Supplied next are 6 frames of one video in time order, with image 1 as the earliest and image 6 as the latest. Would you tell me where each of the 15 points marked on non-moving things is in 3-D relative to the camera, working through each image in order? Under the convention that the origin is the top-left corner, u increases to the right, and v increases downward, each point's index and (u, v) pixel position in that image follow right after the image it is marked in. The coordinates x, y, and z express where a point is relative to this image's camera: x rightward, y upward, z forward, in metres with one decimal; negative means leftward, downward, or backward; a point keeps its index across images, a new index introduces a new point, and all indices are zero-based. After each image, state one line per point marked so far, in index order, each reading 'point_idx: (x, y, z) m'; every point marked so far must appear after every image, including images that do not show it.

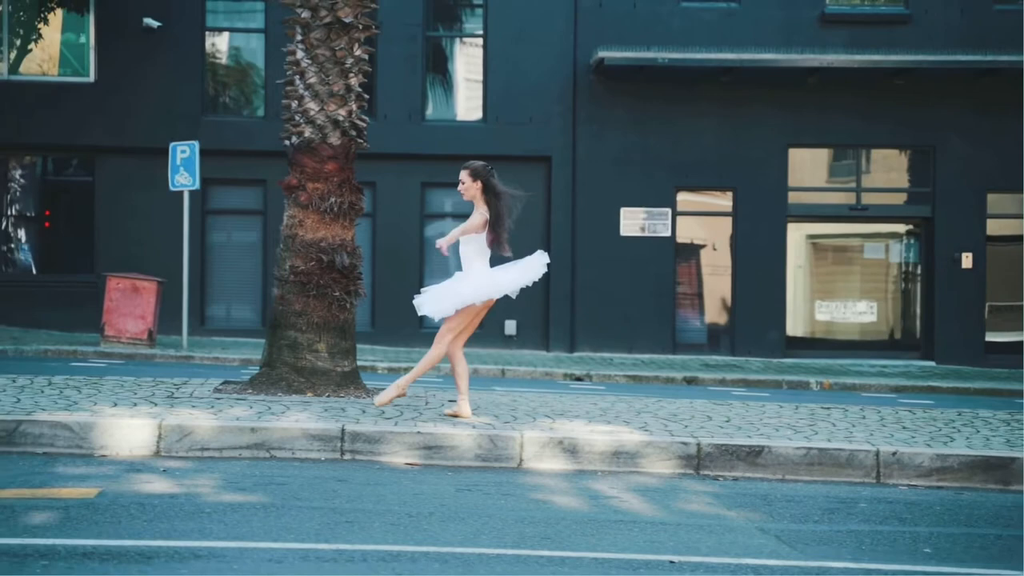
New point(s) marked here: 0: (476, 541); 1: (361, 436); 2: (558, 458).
0: (-0.2, -1.1, +5.1) m
1: (-0.9, -0.9, +7.0) m
2: (+0.3, -1.0, +7.0) m
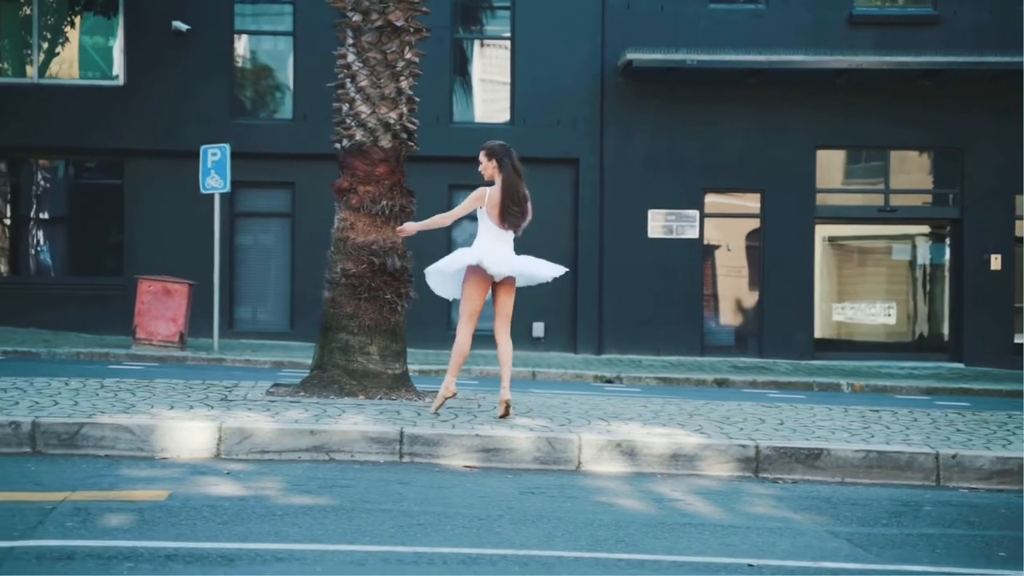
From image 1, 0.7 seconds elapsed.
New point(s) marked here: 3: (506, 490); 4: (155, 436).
0: (+0.2, -1.1, +5.1) m
1: (-0.5, -0.9, +7.0) m
2: (+0.6, -1.0, +7.0) m
3: (0.0, -1.1, +6.3) m
4: (-2.1, -0.9, +6.9) m
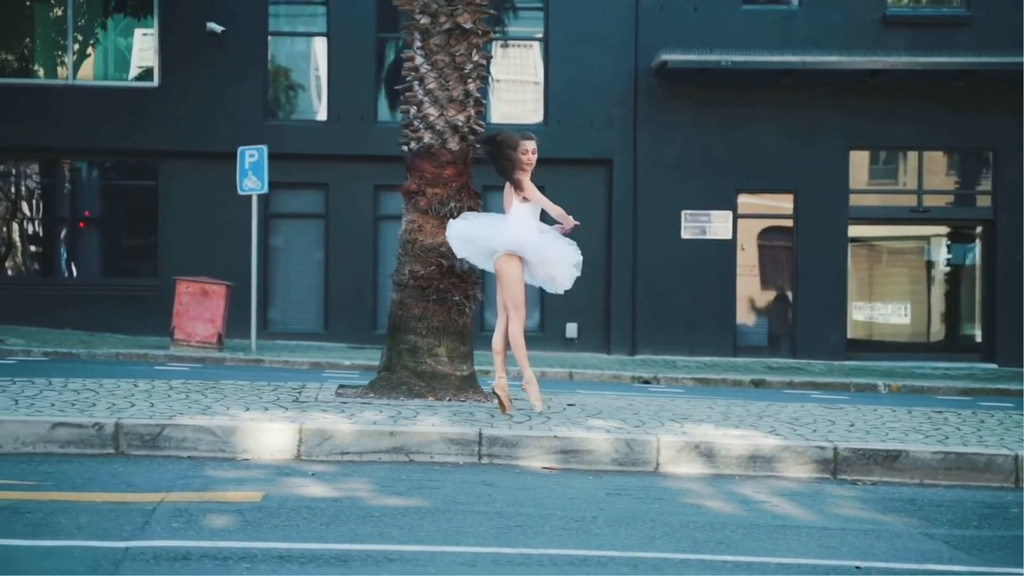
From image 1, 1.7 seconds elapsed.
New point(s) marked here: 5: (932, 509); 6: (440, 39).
0: (+0.6, -1.1, +5.1) m
1: (-0.1, -0.9, +7.0) m
2: (+1.1, -1.0, +7.0) m
3: (+0.4, -1.1, +6.3) m
4: (-1.6, -0.9, +6.9) m
5: (+2.2, -1.1, +6.2) m
6: (-0.5, +1.8, +8.6) m
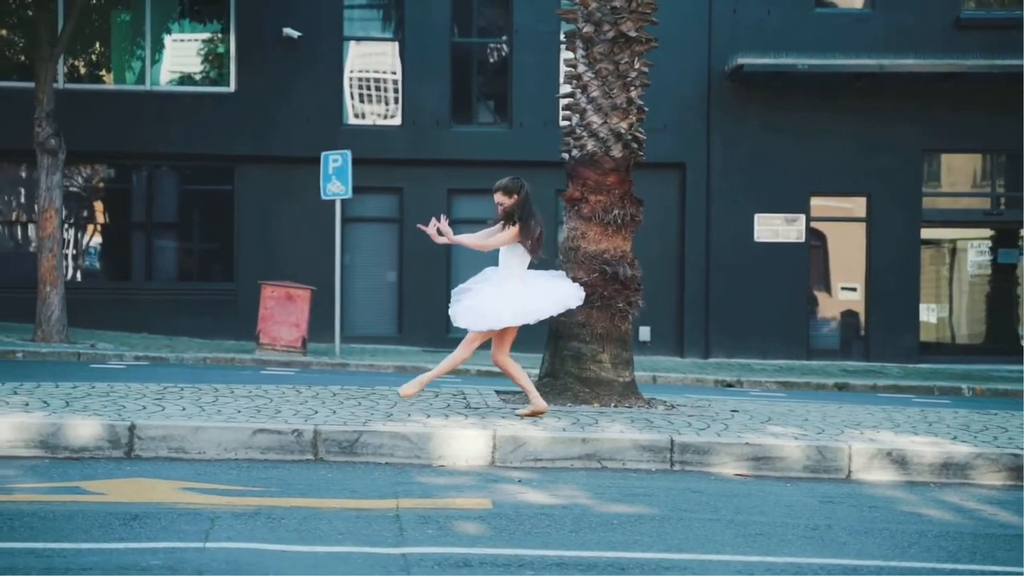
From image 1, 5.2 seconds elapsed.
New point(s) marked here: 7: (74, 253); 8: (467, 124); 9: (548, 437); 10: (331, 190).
0: (+1.7, -1.1, +5.1) m
1: (+1.1, -0.9, +7.1) m
2: (+2.2, -1.1, +7.1) m
3: (+1.5, -1.1, +6.3) m
4: (-0.5, -0.9, +7.0) m
5: (+3.3, -1.2, +6.2) m
6: (+0.6, +1.7, +8.7) m
7: (-7.2, +0.6, +19.5) m
8: (-0.8, +2.7, +19.9) m
9: (+0.2, -0.9, +7.0) m
10: (-2.6, +1.5, +18.0) m
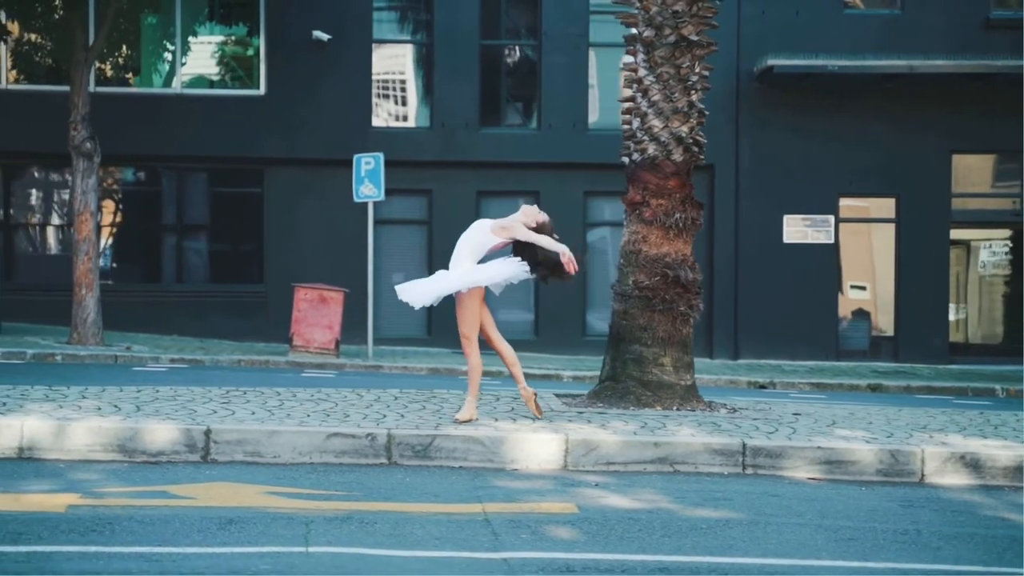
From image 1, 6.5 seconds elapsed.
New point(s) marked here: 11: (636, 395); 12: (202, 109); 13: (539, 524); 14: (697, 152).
0: (+2.1, -1.2, +5.1) m
1: (+1.5, -1.0, +7.1) m
2: (+2.6, -1.1, +7.1) m
3: (+2.0, -1.1, +6.3) m
4: (0.0, -0.9, +7.0) m
5: (+3.7, -1.2, +6.2) m
6: (+1.1, +1.7, +8.7) m
7: (-6.6, +0.5, +19.6) m
8: (-0.2, +2.7, +19.9) m
9: (+0.6, -0.9, +7.1) m
10: (-2.1, +1.4, +18.1) m
11: (+0.9, -0.8, +8.5) m
12: (-4.8, +2.9, +19.6) m
13: (+0.1, -1.1, +5.5) m
14: (+1.3, +1.0, +8.7) m
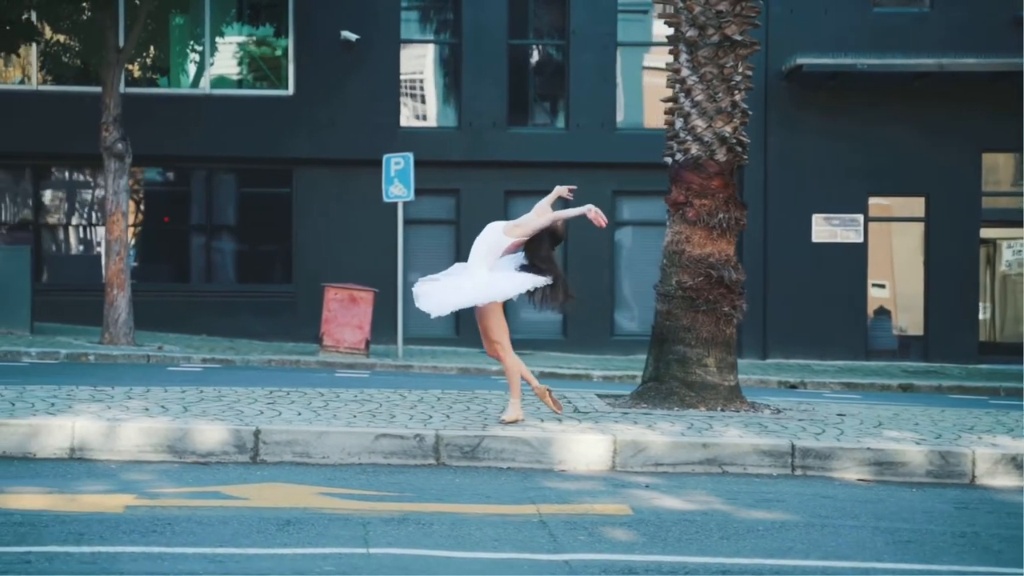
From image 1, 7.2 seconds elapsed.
0: (+2.3, -1.2, +5.1) m
1: (+1.8, -1.0, +7.0) m
2: (+2.9, -1.1, +7.0) m
3: (+2.2, -1.1, +6.3) m
4: (+0.2, -0.9, +7.0) m
5: (+4.0, -1.2, +6.1) m
6: (+1.4, +1.7, +8.7) m
7: (-6.1, +0.5, +19.7) m
8: (+0.3, +2.7, +19.9) m
9: (+0.9, -0.9, +7.0) m
10: (-1.6, +1.4, +18.1) m
11: (+1.2, -0.8, +8.4) m
12: (-4.3, +2.9, +19.6) m
13: (+0.4, -1.1, +5.4) m
14: (+1.6, +1.0, +8.7) m
